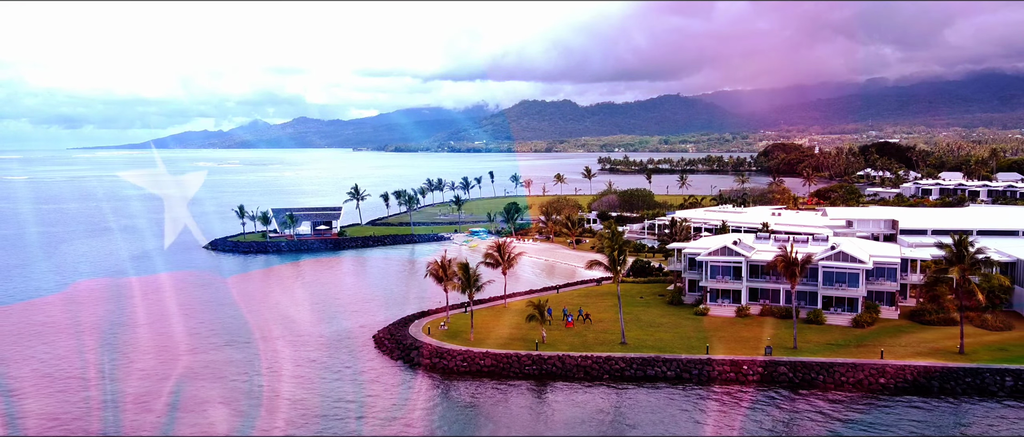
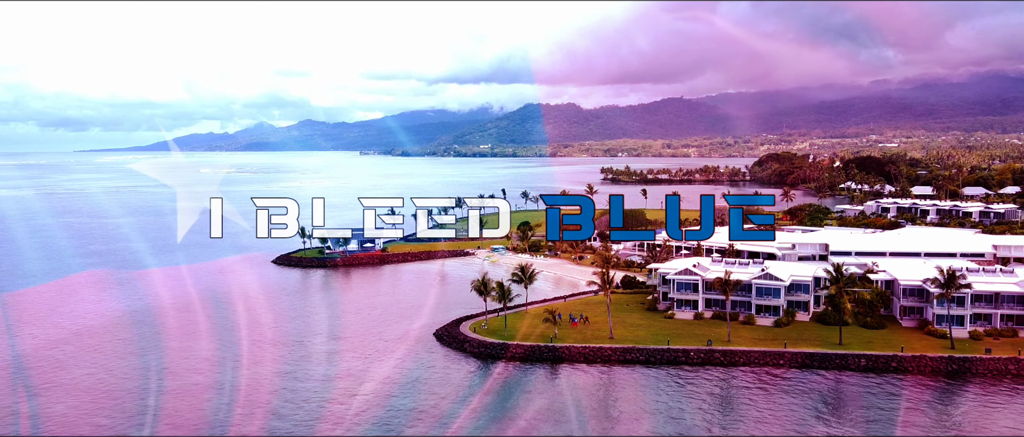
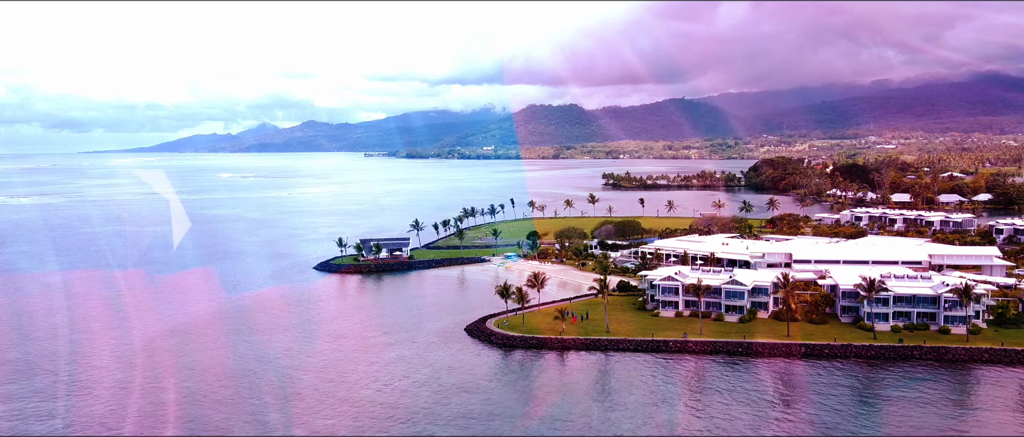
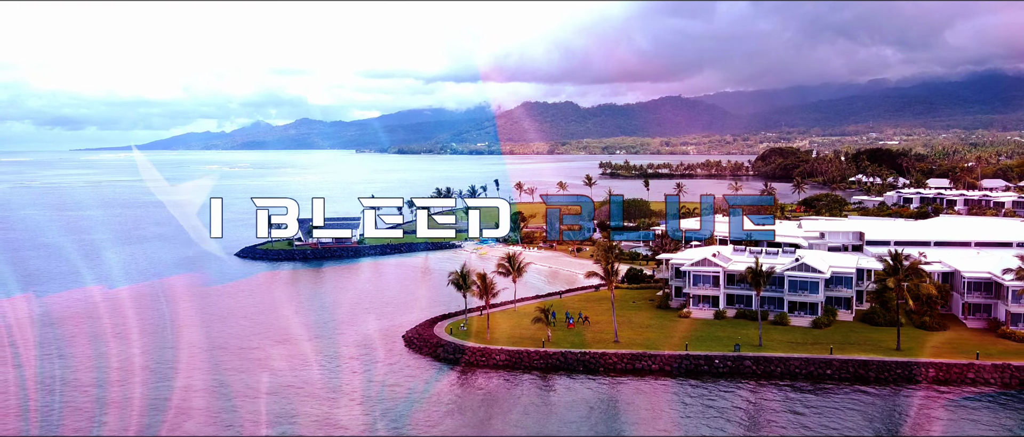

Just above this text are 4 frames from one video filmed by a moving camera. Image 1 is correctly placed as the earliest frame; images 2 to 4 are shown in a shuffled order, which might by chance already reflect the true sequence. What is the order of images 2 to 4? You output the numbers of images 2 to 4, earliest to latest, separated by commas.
4, 2, 3
